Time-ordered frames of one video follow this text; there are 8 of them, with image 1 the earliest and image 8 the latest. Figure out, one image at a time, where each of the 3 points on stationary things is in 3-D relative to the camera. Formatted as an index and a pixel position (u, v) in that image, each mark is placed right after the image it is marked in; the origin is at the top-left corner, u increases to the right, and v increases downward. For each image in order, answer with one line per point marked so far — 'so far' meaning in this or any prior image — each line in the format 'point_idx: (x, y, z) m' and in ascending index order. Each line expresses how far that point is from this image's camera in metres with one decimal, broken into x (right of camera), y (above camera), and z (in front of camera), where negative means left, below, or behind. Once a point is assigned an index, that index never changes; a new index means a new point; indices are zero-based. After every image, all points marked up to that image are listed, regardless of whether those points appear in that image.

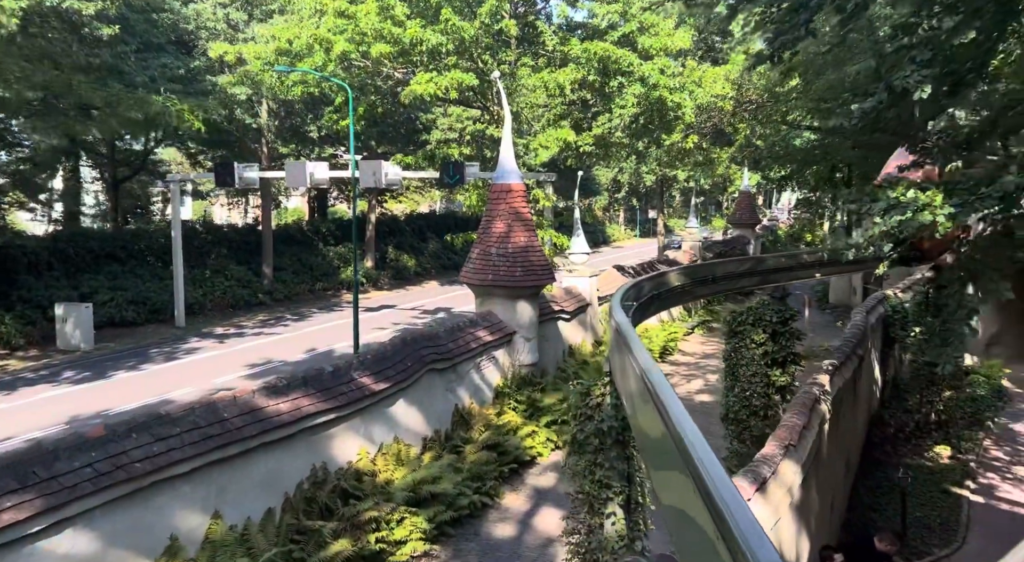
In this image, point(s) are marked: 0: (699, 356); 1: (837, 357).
0: (+4.1, -1.7, +16.0) m
1: (+3.2, -0.8, +7.3) m
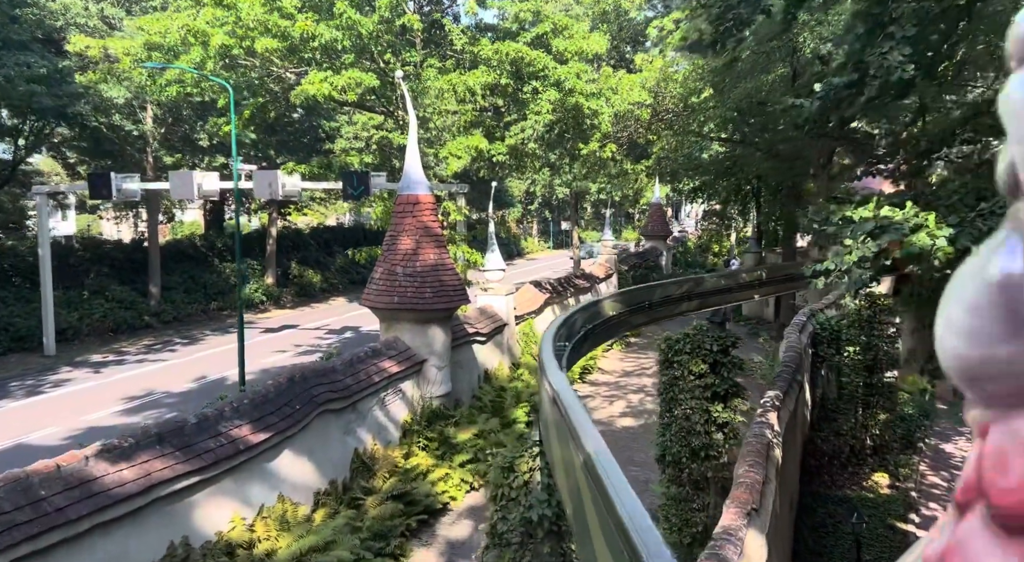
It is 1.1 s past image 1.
0: (+2.3, -2.0, +15.4) m
1: (+2.4, -0.9, +6.6) m
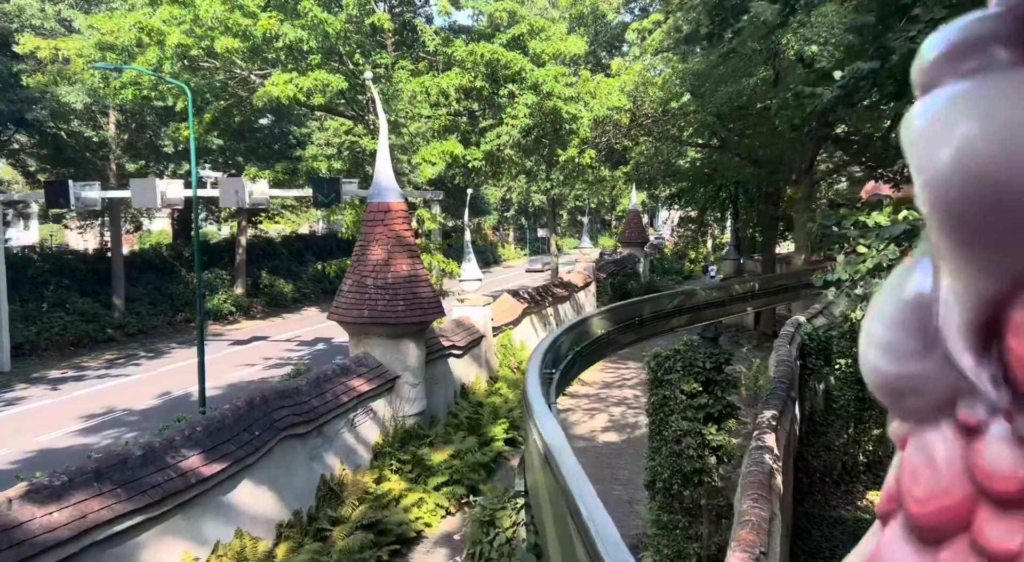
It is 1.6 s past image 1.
0: (+1.8, -2.2, +15.0) m
1: (+2.2, -1.0, +6.2) m
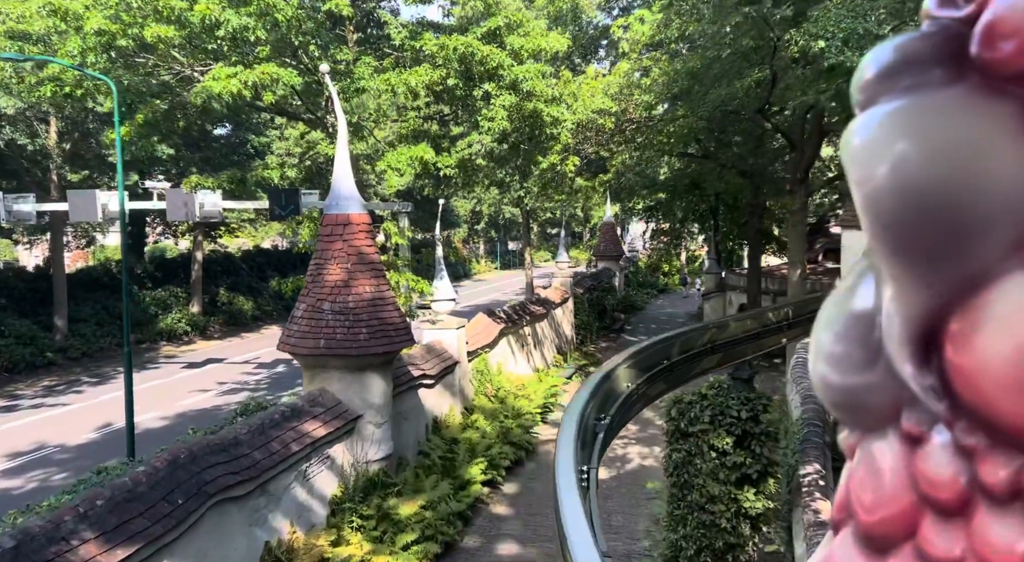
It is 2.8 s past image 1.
0: (+1.3, -2.5, +13.9) m
1: (+2.1, -1.2, +5.1) m
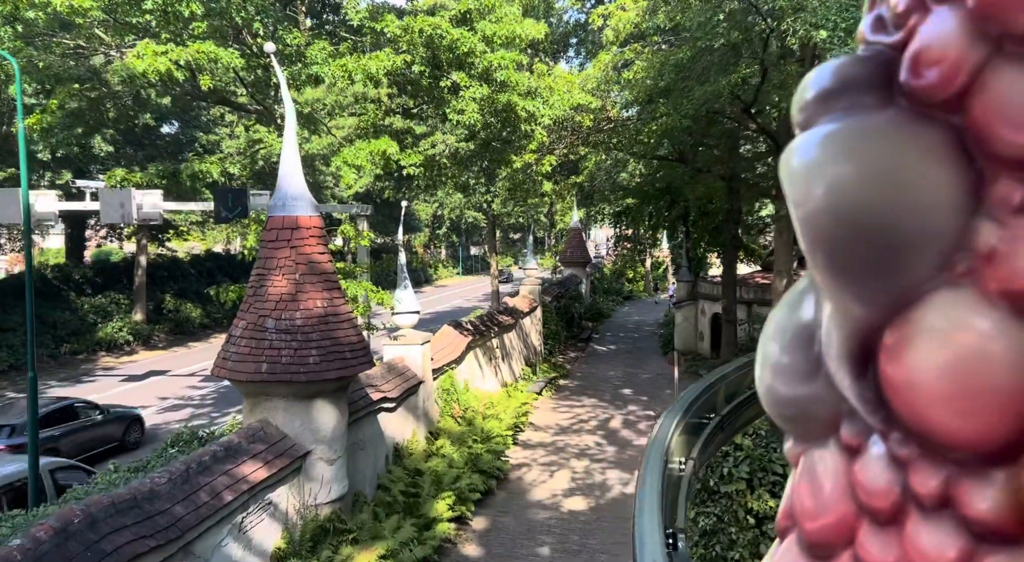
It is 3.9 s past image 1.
0: (+0.8, -2.7, +12.9) m
1: (+2.0, -1.3, +4.3) m
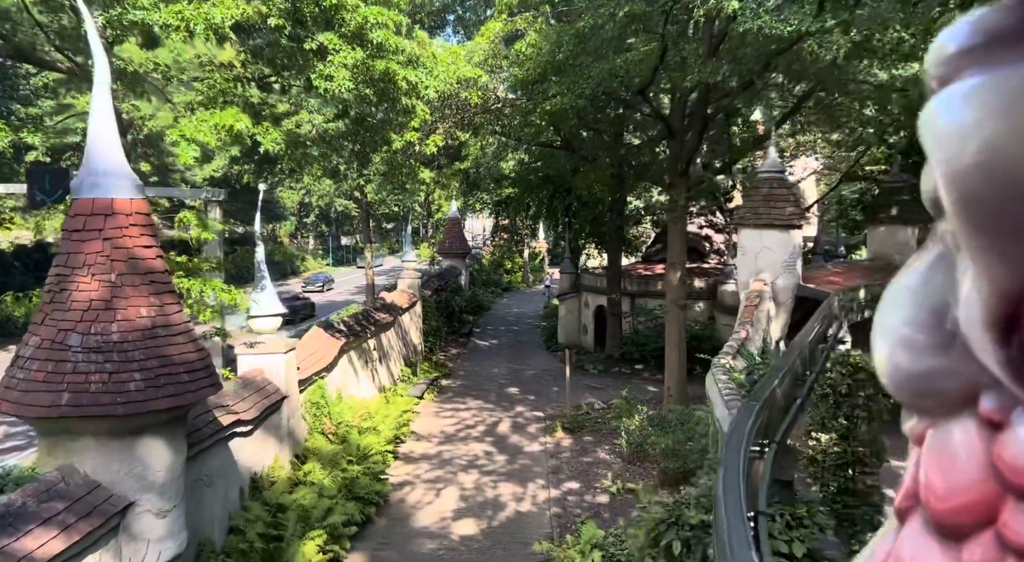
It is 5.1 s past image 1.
0: (-1.1, -2.6, +11.8) m
1: (+1.6, -1.4, +3.4) m
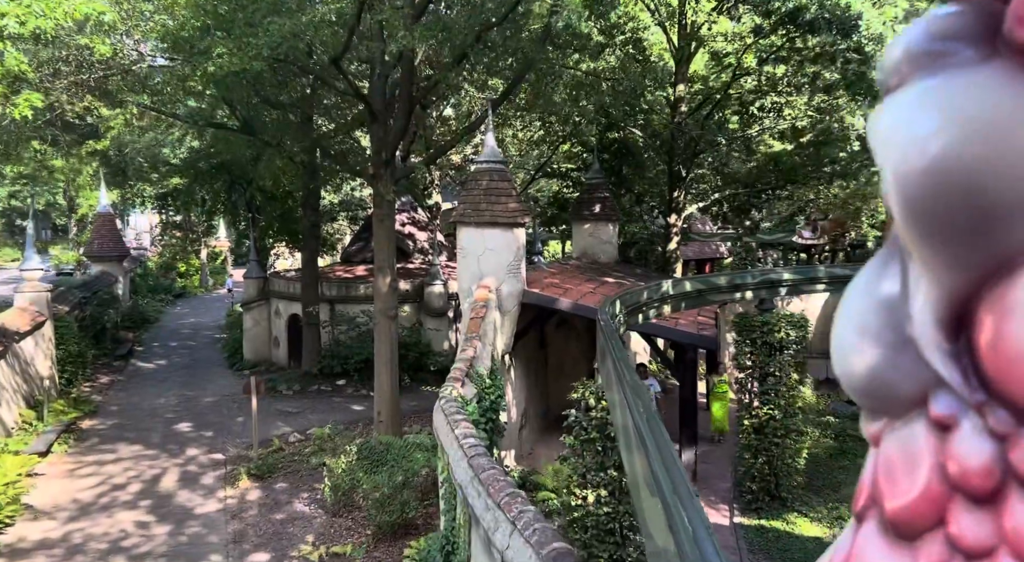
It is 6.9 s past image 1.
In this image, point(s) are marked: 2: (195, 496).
0: (-5.2, -2.8, +8.6) m
1: (+0.6, -1.4, +2.0) m
2: (-4.0, -2.7, +9.3) m
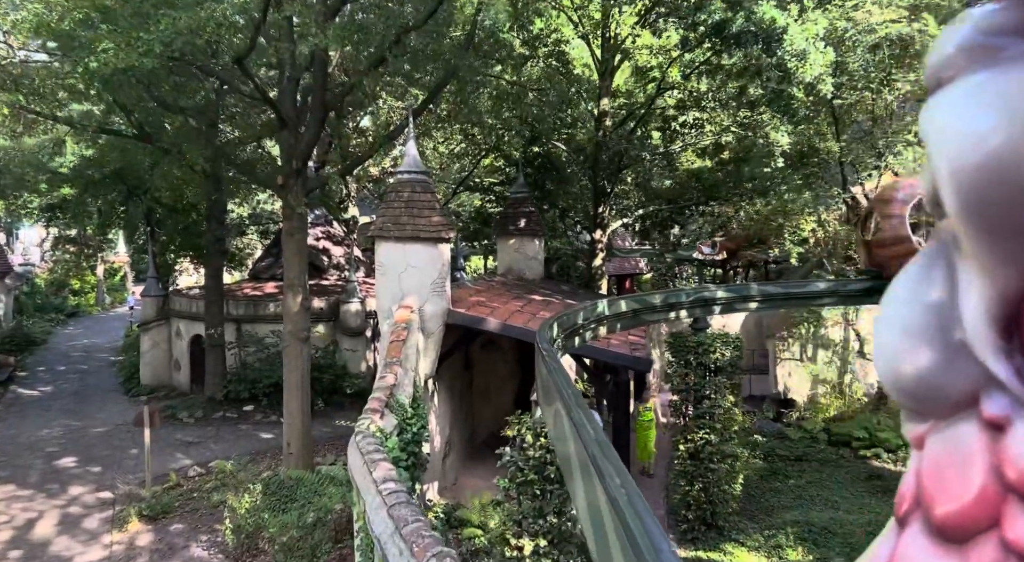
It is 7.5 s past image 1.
0: (-6.0, -3.0, +7.4) m
1: (+0.5, -1.5, +1.5) m
2: (-4.9, -3.0, +8.3) m
